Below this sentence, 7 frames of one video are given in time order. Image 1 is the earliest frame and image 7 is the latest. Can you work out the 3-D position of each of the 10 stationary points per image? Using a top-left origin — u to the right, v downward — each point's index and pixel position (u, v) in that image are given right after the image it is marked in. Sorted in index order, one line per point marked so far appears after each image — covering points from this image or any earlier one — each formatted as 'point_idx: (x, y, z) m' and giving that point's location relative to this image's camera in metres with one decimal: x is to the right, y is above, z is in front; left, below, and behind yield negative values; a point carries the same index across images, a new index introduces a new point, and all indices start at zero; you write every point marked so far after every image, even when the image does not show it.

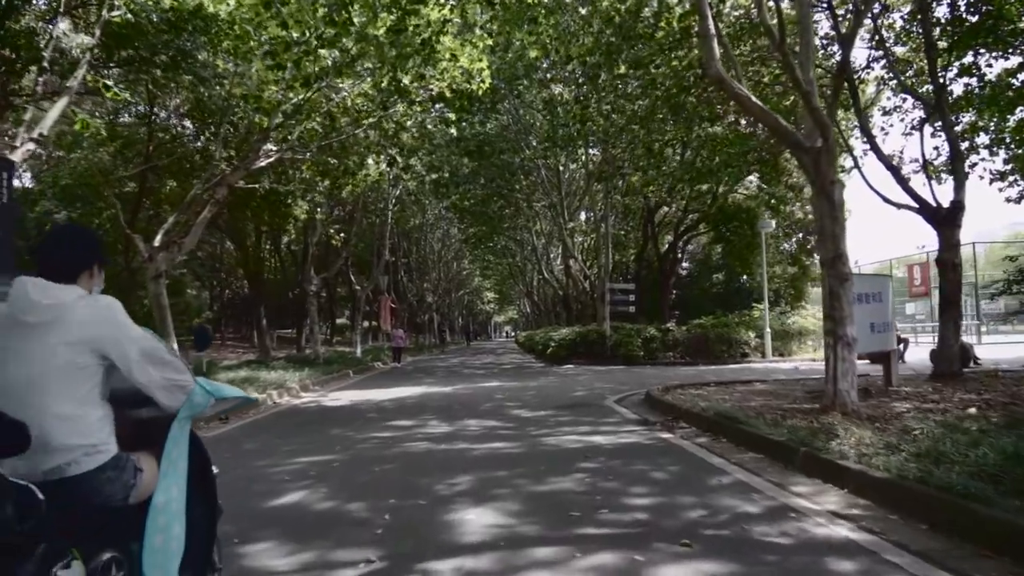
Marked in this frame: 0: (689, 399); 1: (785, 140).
0: (+2.5, -1.5, +11.7) m
1: (+3.2, +1.7, +9.9) m
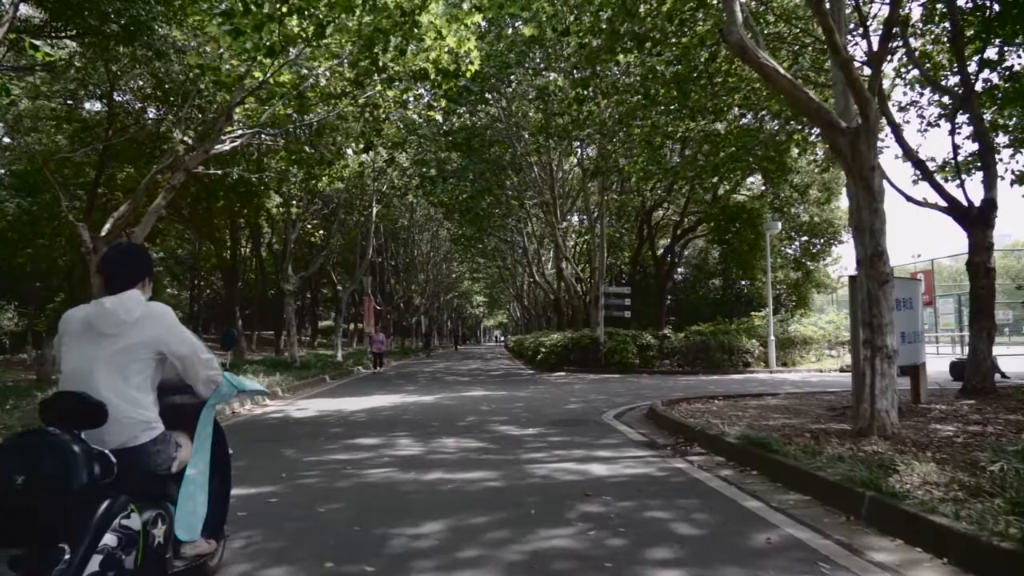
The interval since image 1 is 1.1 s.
0: (+2.3, -1.6, +10.3) m
1: (+3.1, +1.7, +8.5) m
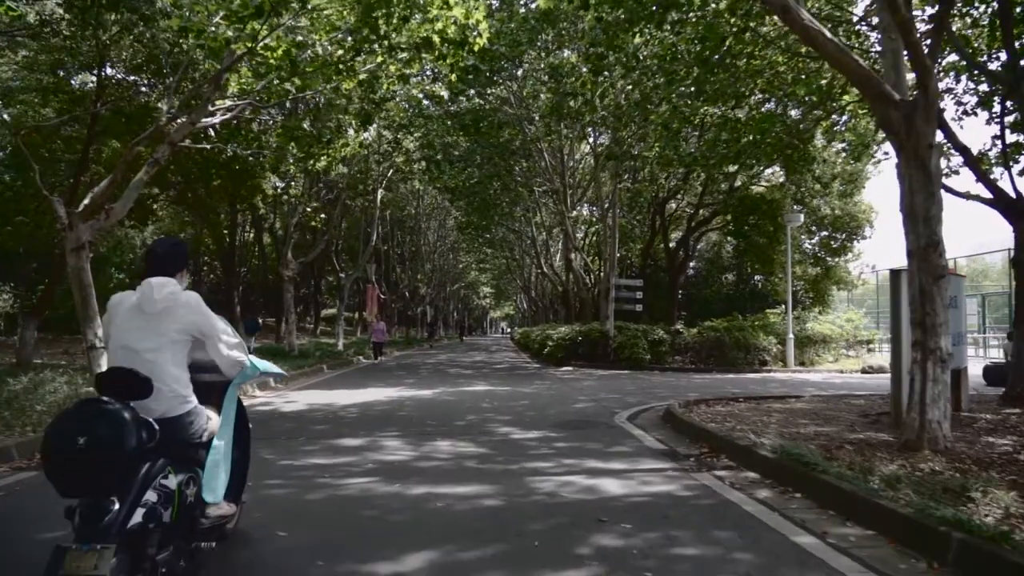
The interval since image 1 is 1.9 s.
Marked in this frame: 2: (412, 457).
0: (+2.3, -1.5, +9.4) m
1: (+3.1, +1.8, +7.5) m
2: (-0.8, -1.4, +7.2) m
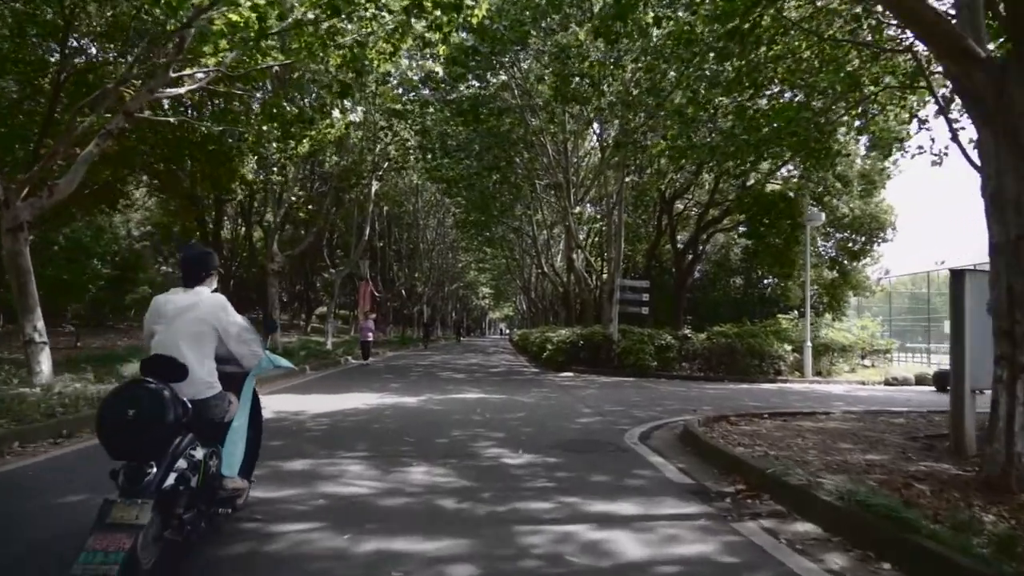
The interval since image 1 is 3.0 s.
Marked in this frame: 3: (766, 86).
0: (+2.3, -1.5, +7.9) m
1: (+3.1, +1.7, +6.1) m
2: (-0.9, -1.3, +5.7) m
3: (+4.8, +4.0, +16.8) m
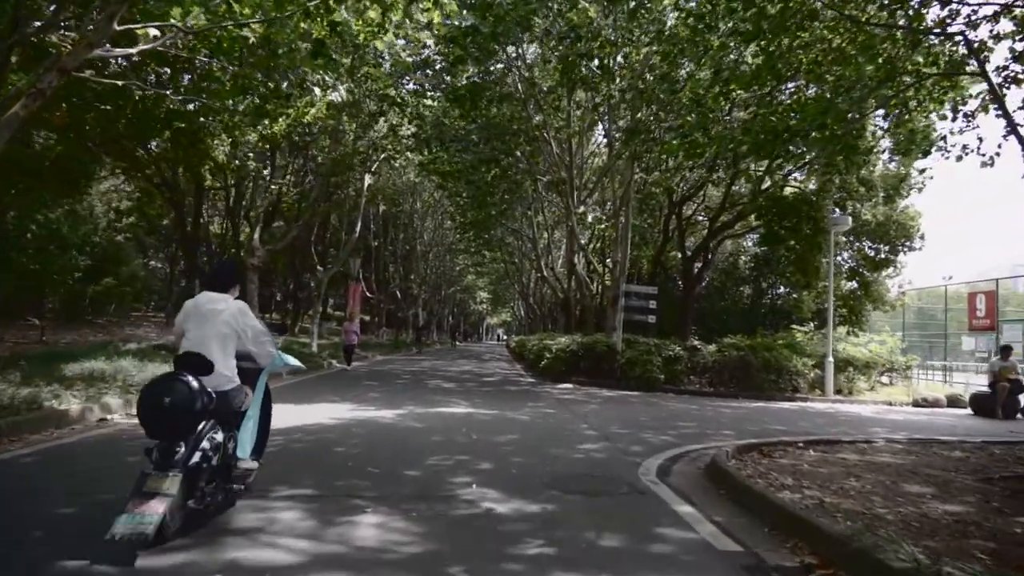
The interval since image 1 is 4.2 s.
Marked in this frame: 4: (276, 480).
0: (+2.2, -1.5, +6.3) m
1: (+3.1, +1.7, +4.6) m
2: (-1.0, -1.3, +4.1) m
3: (+4.8, +3.8, +15.2) m
4: (-1.7, -1.3, +6.1) m
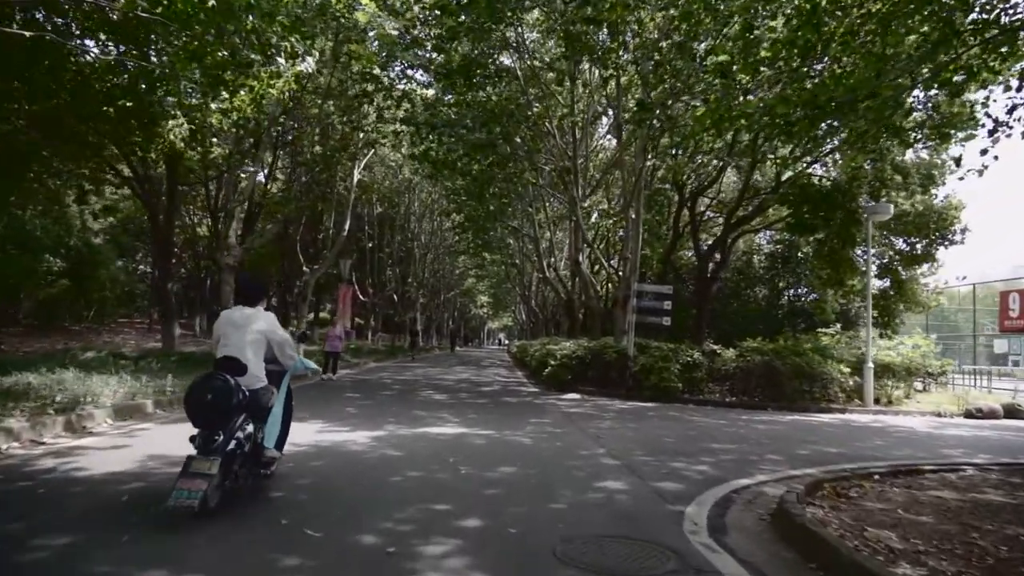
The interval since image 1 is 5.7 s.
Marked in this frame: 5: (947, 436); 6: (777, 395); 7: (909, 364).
0: (+2.2, -1.4, +4.4) m
1: (+3.1, +1.8, +2.7) m
2: (-1.0, -1.2, +2.2) m
3: (+4.8, +3.9, +13.3) m
4: (-1.7, -1.3, +4.2) m
5: (+5.7, -1.9, +11.1) m
6: (+5.0, -2.0, +16.4) m
7: (+8.3, -1.6, +18.1) m
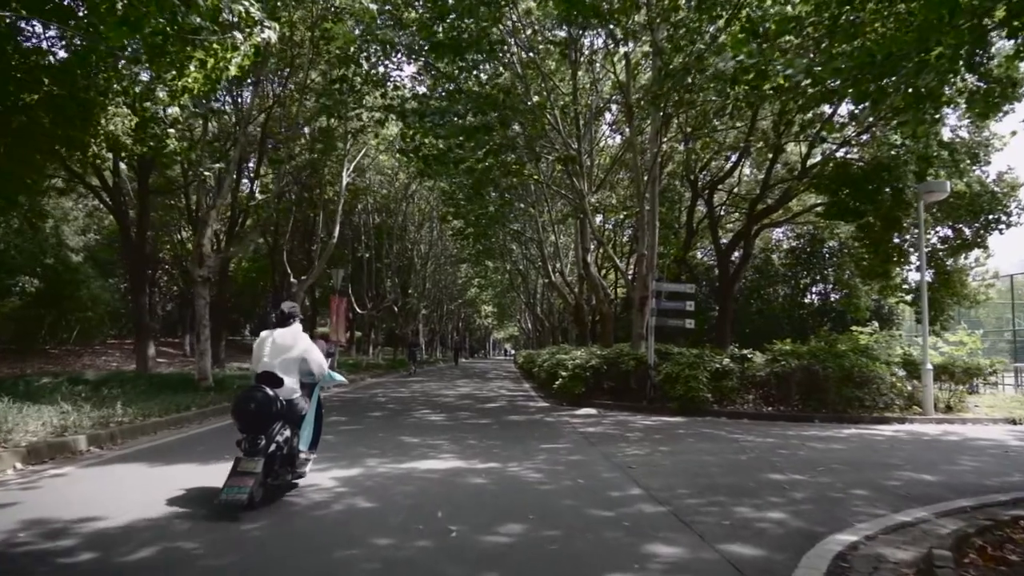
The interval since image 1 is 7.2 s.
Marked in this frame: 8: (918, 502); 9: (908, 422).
0: (+2.2, -1.3, +2.5) m
1: (+3.0, +2.0, +0.7) m
2: (-1.0, -1.1, +0.3) m
3: (+4.7, +4.0, +11.4) m
4: (-1.7, -1.2, +2.3) m
5: (+5.8, -1.7, +9.1) m
6: (+5.1, -1.9, +14.4) m
7: (+8.4, -1.4, +16.1) m
8: (+2.9, -1.5, +6.1) m
9: (+6.3, -2.1, +13.8) m
